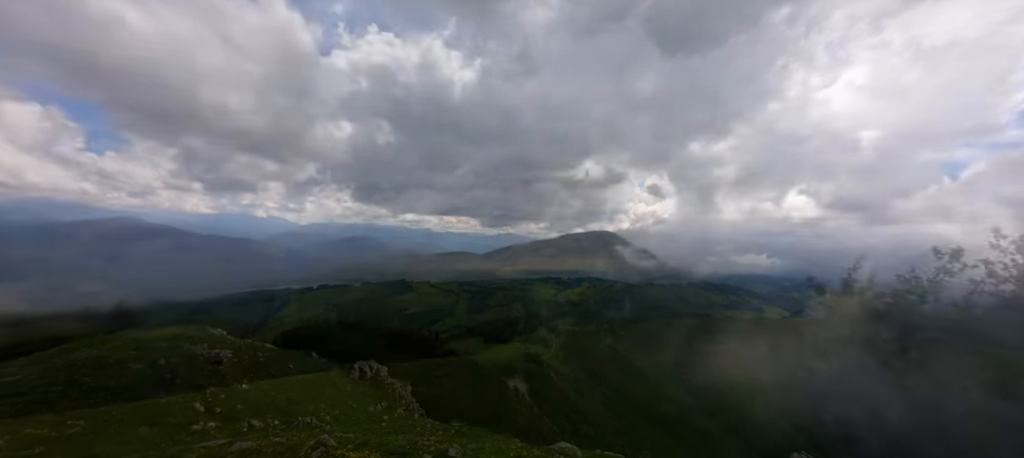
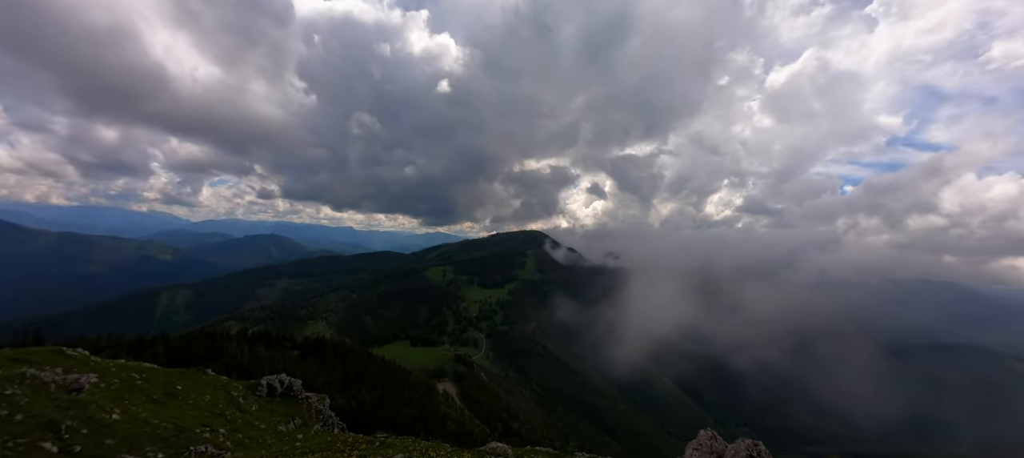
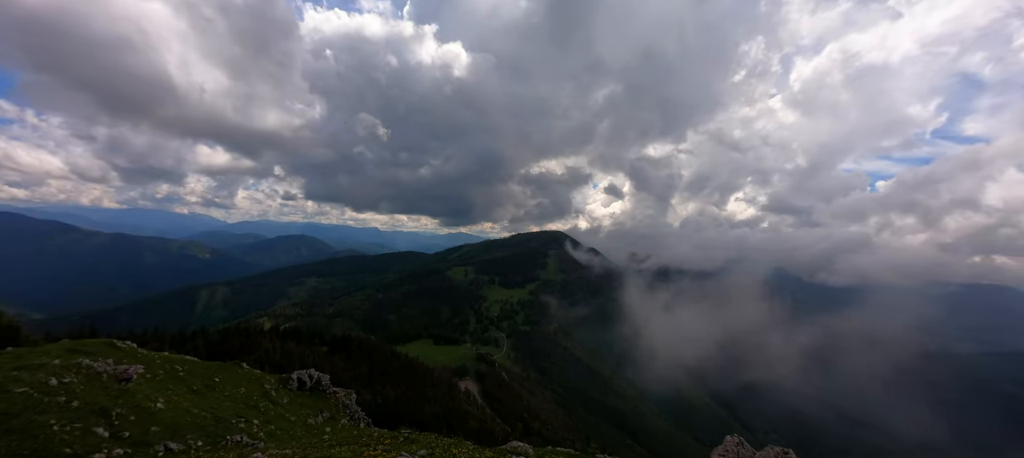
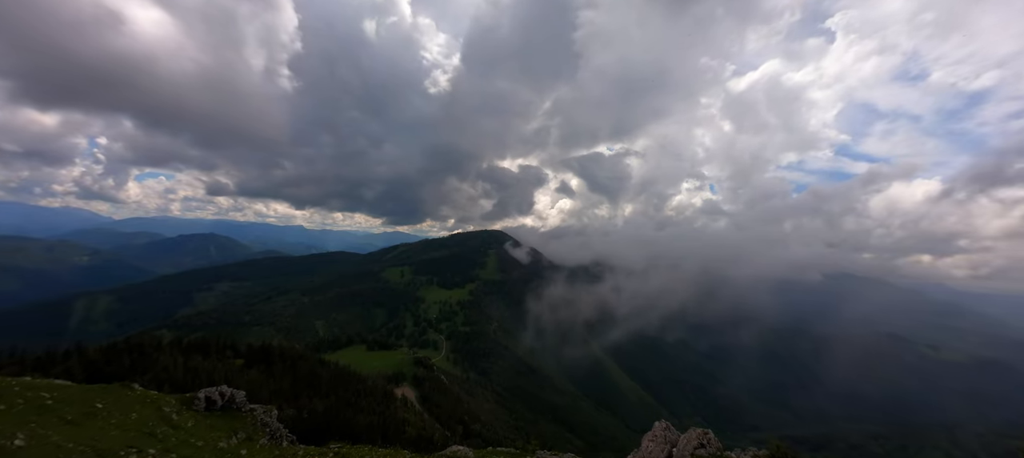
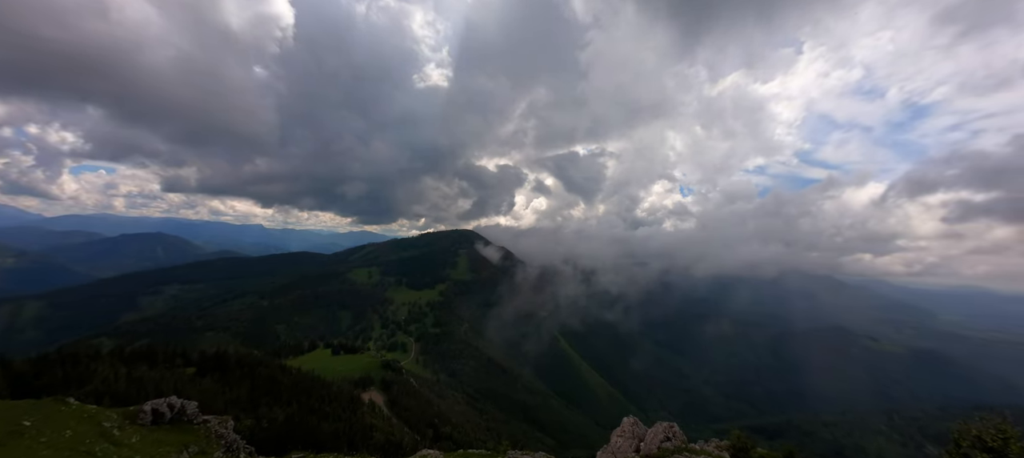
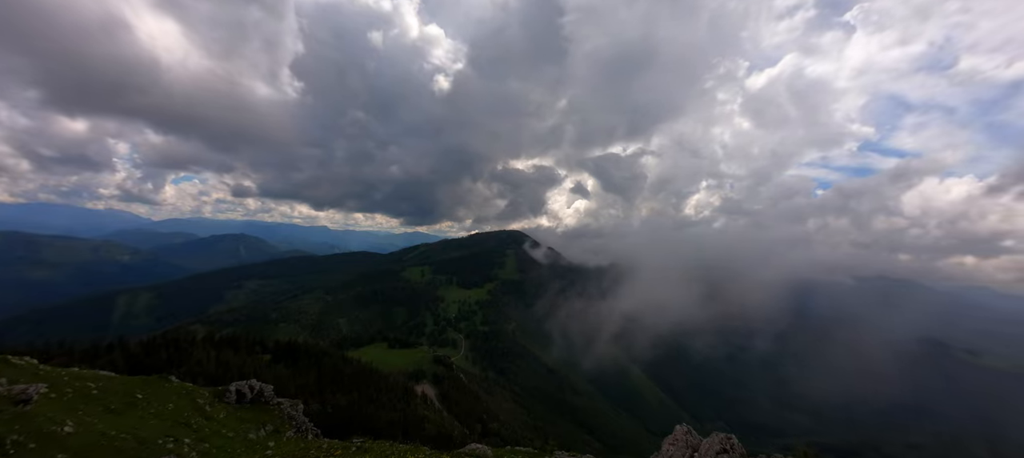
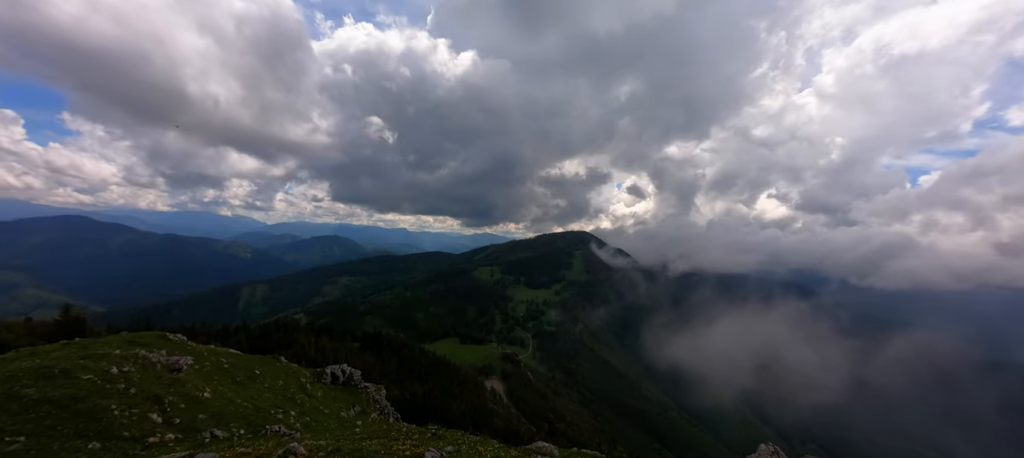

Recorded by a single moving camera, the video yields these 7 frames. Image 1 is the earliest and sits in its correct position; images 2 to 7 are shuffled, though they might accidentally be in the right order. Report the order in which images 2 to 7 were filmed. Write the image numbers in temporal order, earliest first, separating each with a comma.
7, 3, 2, 6, 4, 5
